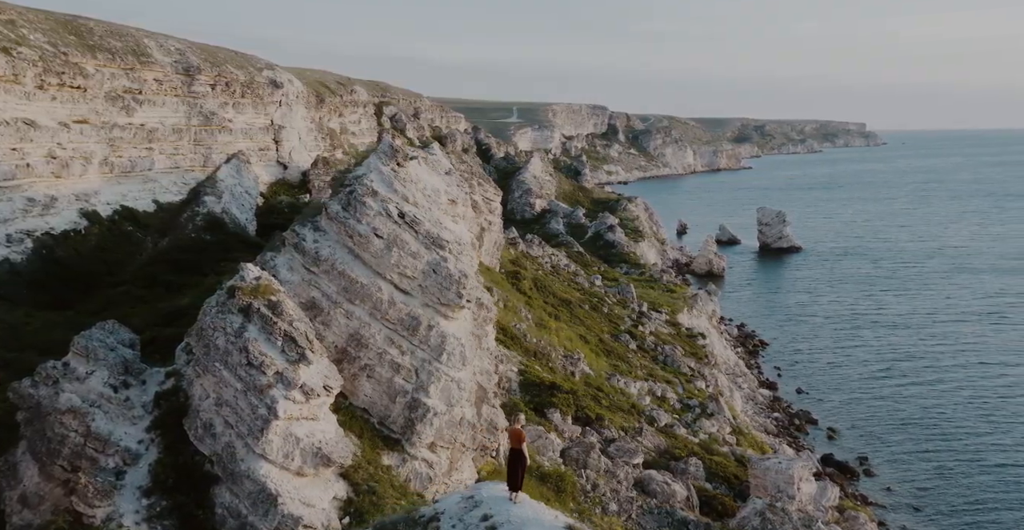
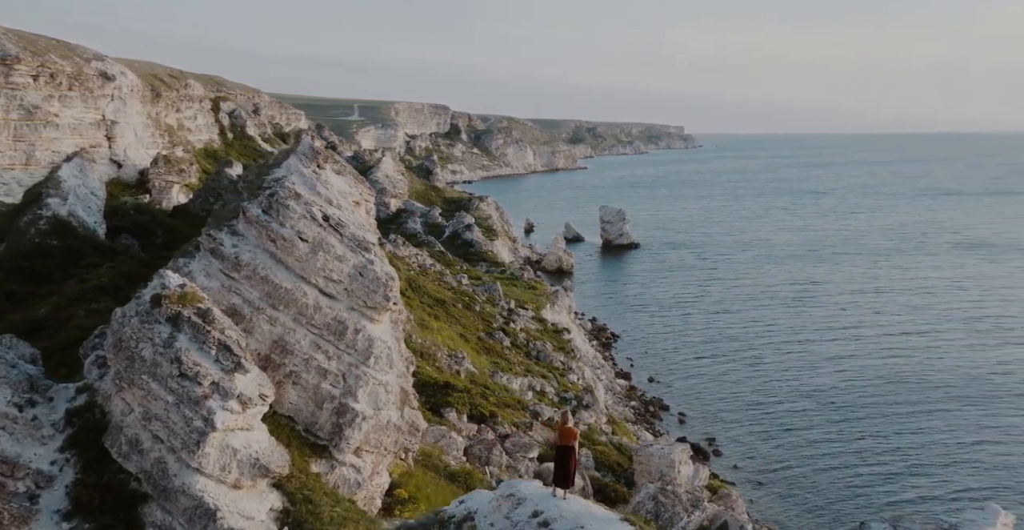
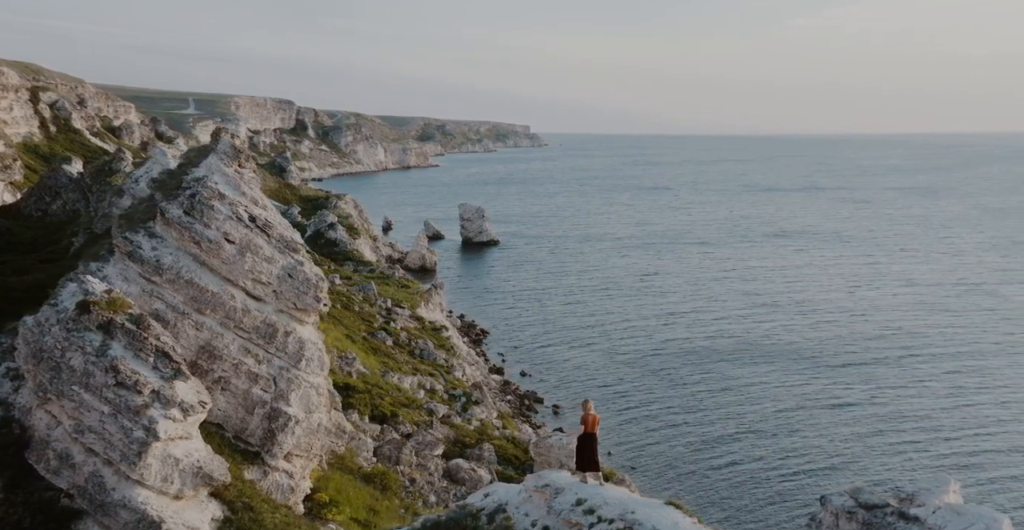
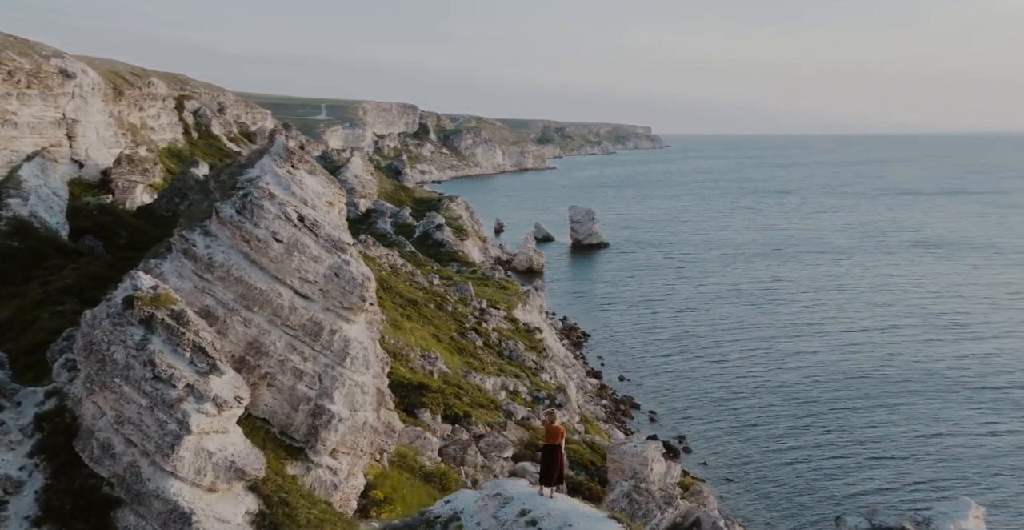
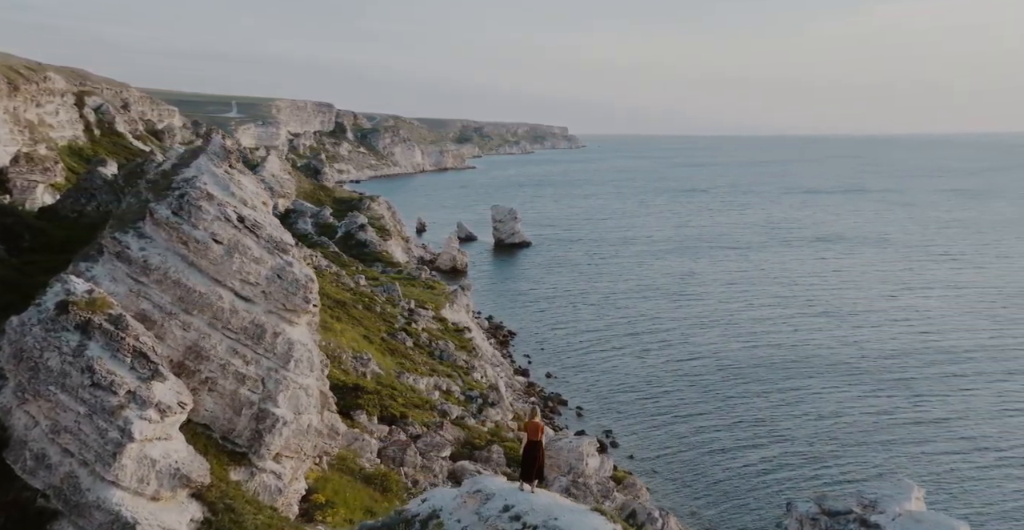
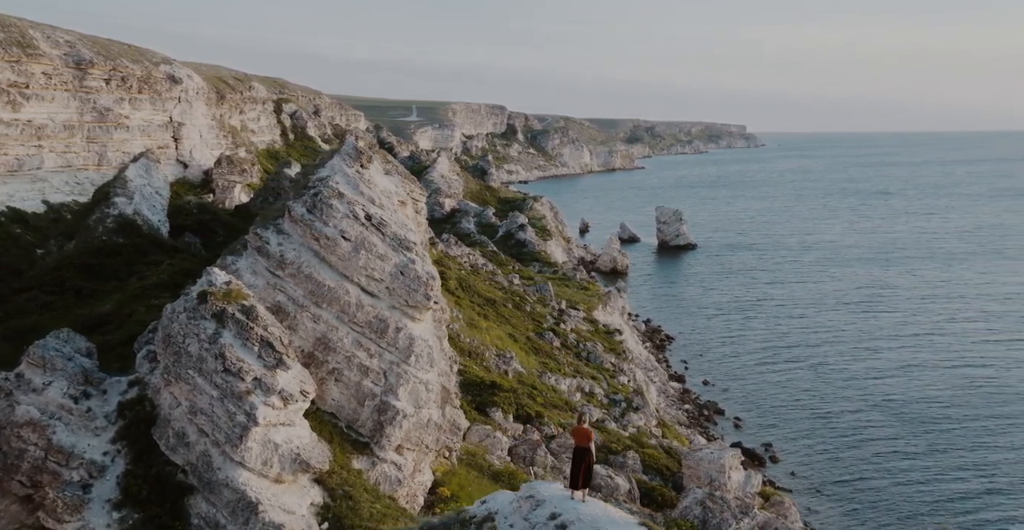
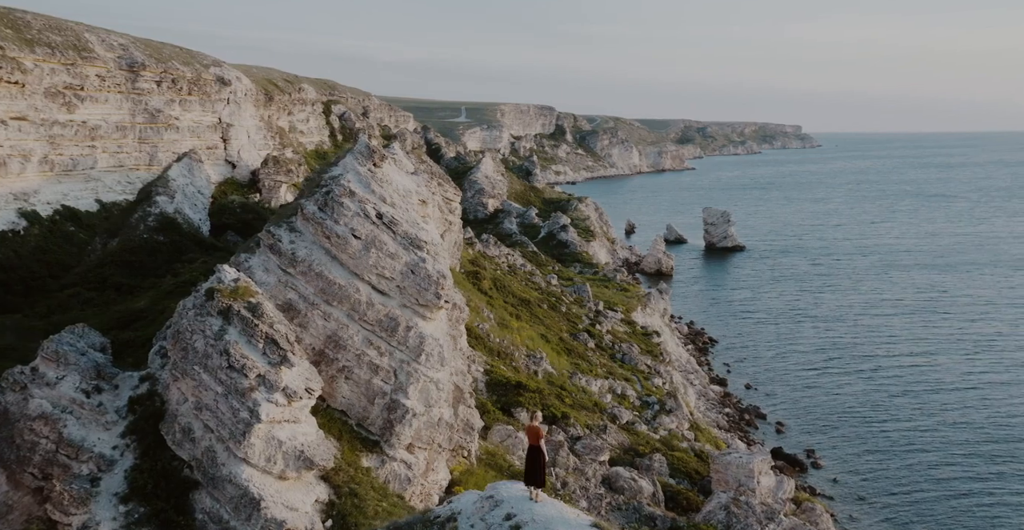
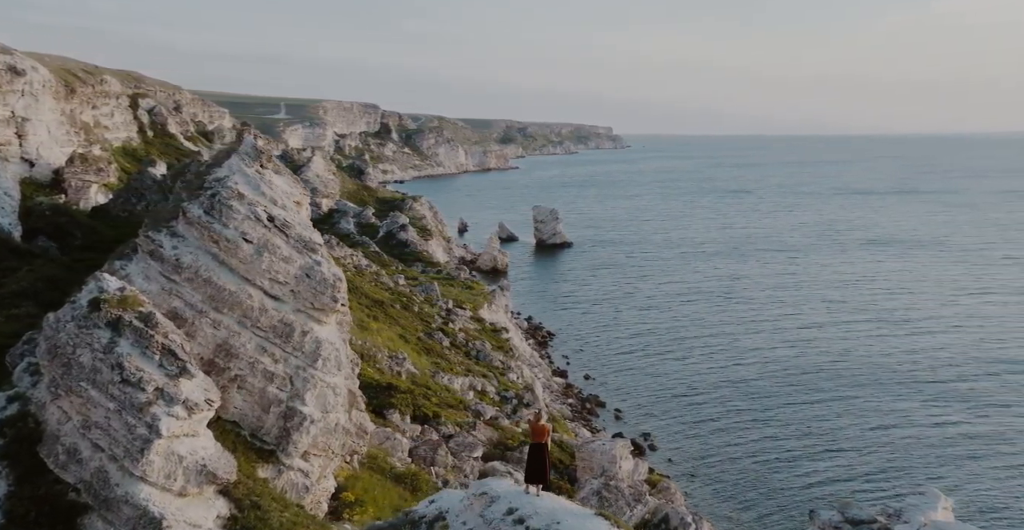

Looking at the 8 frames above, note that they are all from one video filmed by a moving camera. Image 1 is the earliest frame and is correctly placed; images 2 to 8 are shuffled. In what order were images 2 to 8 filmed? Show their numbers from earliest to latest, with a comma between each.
7, 6, 2, 4, 8, 5, 3
